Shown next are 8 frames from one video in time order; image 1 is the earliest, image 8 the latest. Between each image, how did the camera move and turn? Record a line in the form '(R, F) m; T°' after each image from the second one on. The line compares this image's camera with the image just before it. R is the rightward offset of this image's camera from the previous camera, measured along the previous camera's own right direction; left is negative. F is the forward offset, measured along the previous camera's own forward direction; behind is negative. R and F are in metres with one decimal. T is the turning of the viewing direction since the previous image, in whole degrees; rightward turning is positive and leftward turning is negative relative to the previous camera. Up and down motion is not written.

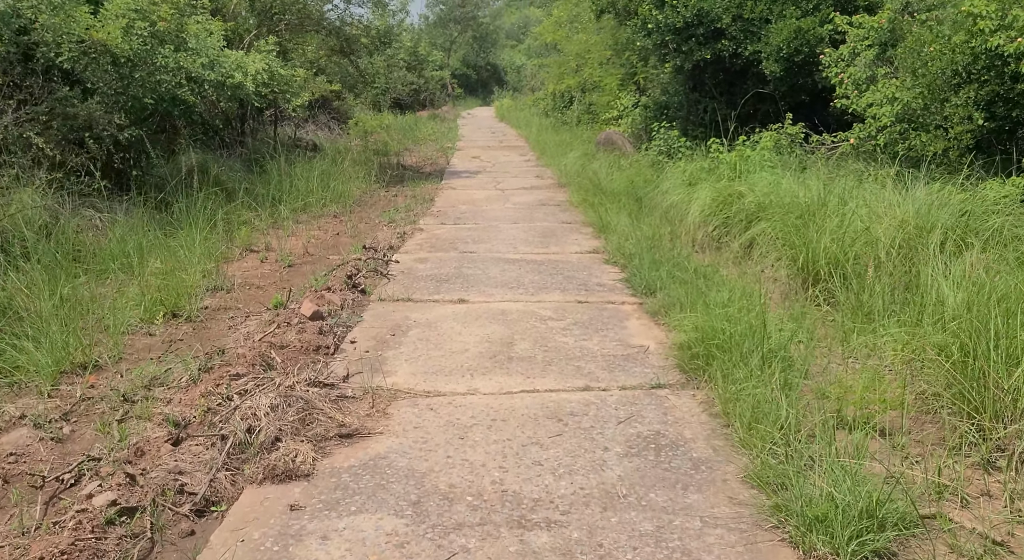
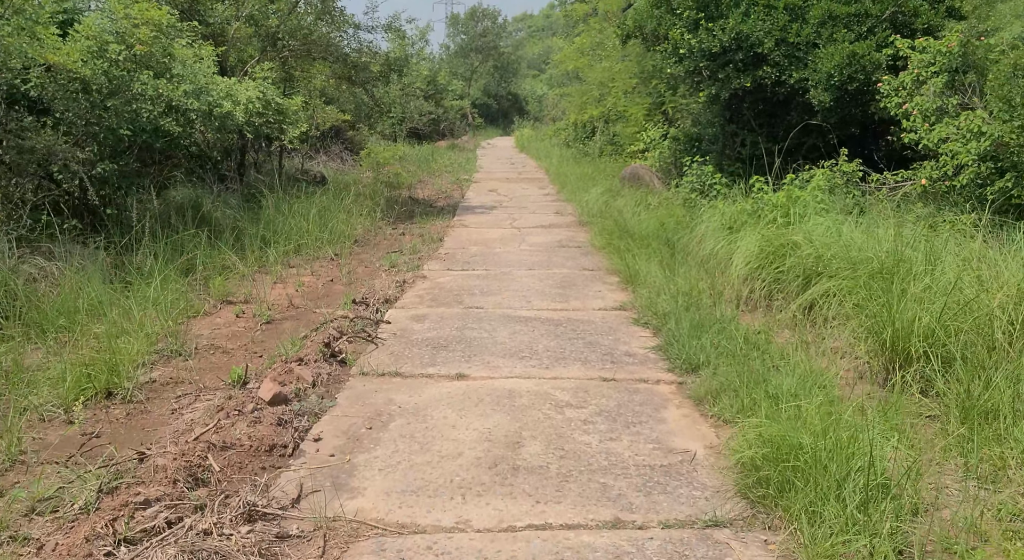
(0.0, +0.9) m; -1°
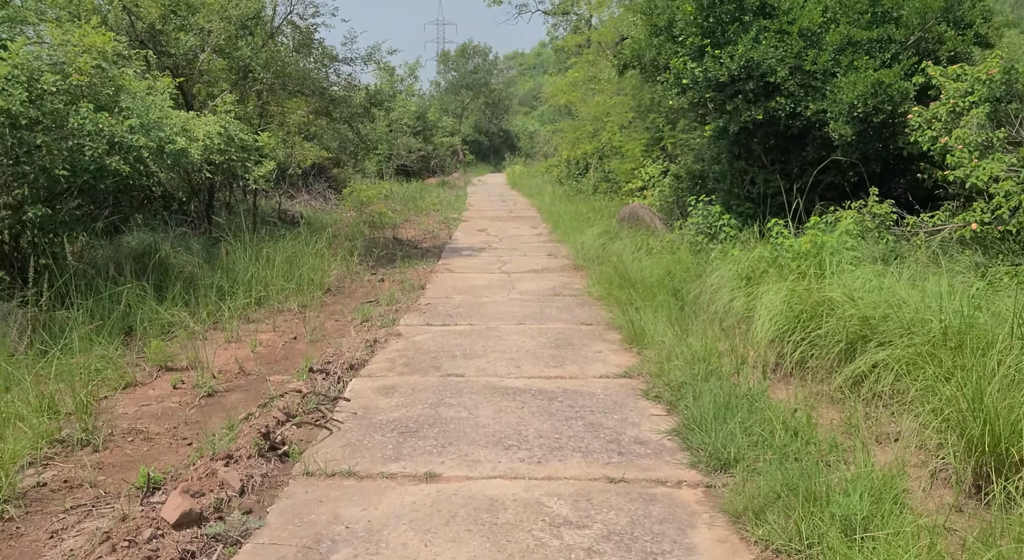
(0.0, +0.8) m; 0°
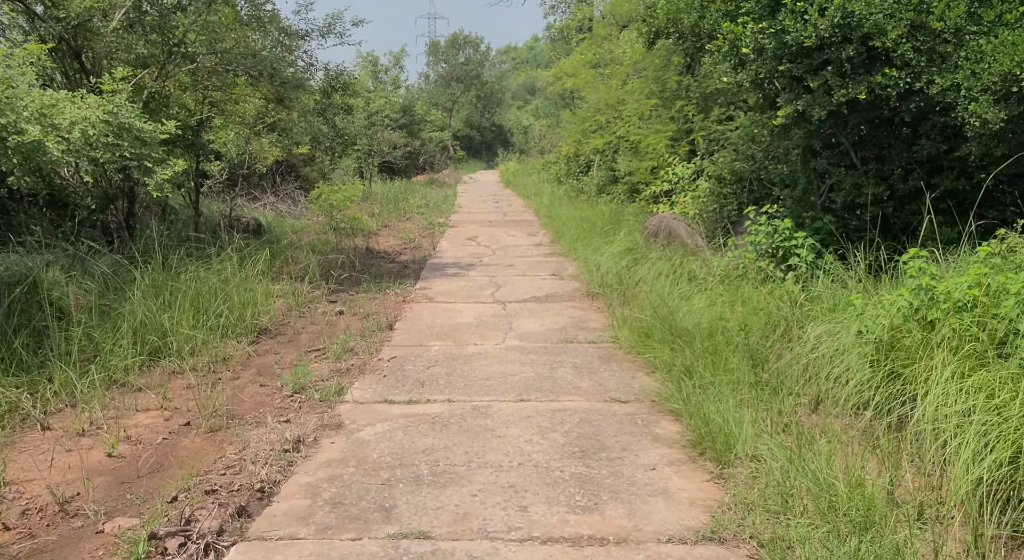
(0.0, +2.0) m; 0°
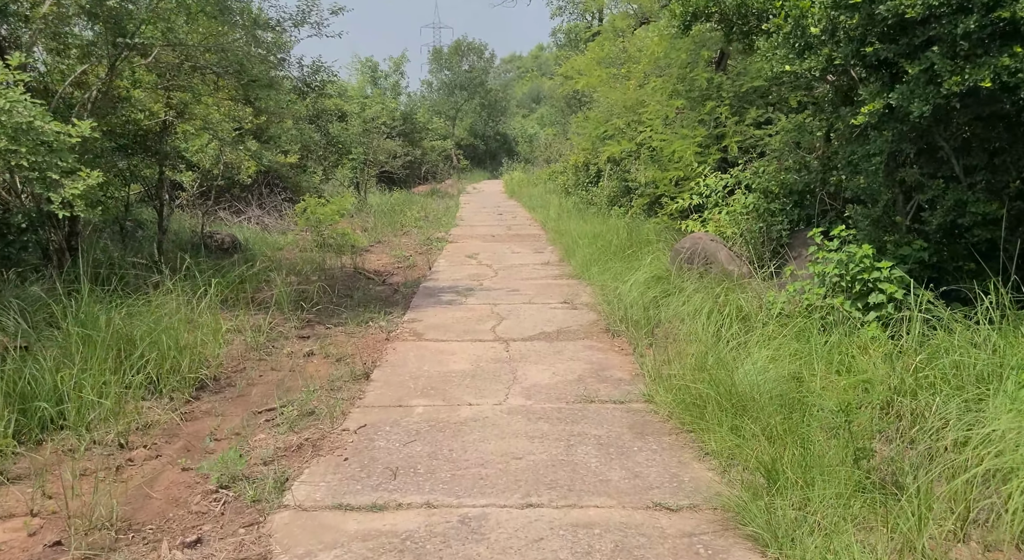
(0.0, +1.2) m; 0°
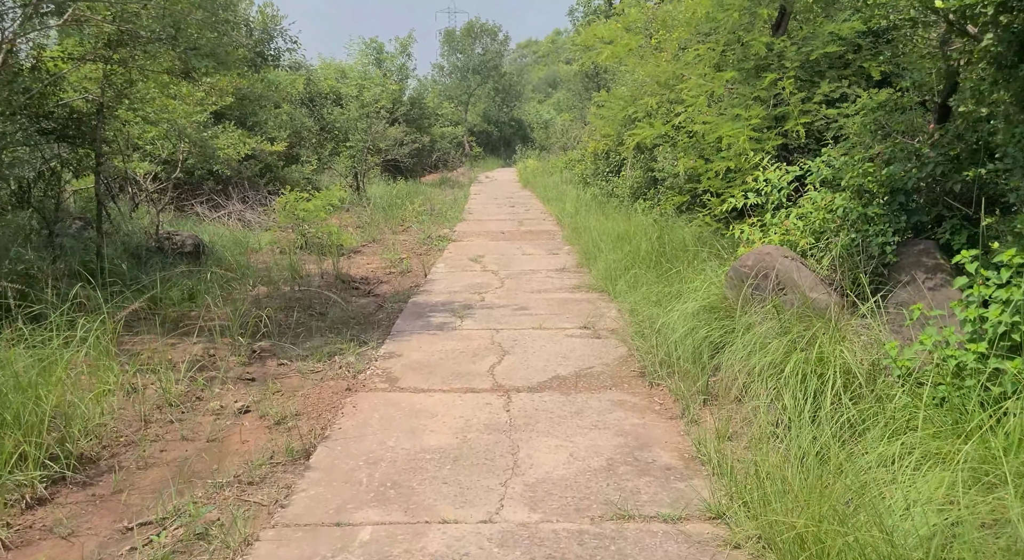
(+0.1, +1.5) m; -1°
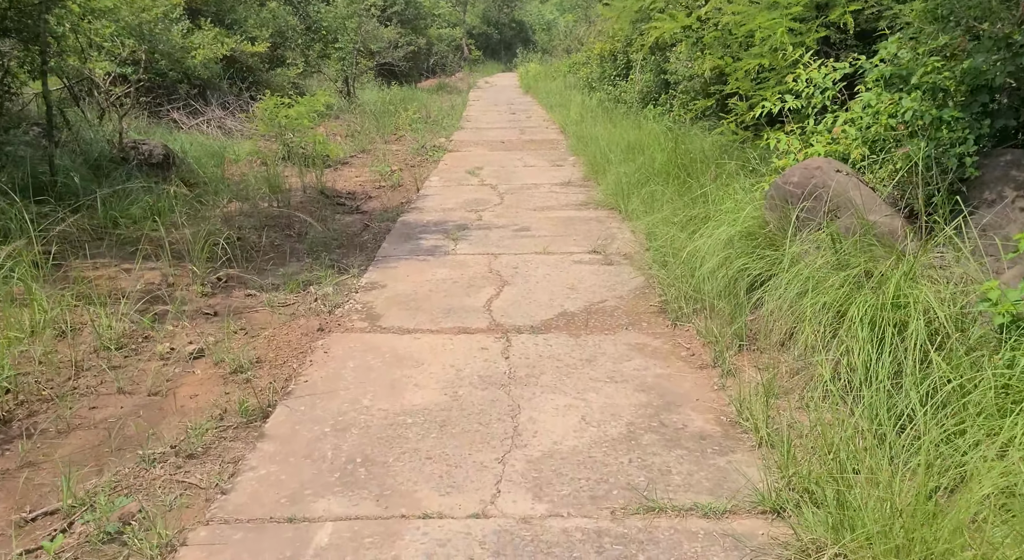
(0.0, +0.7) m; 0°
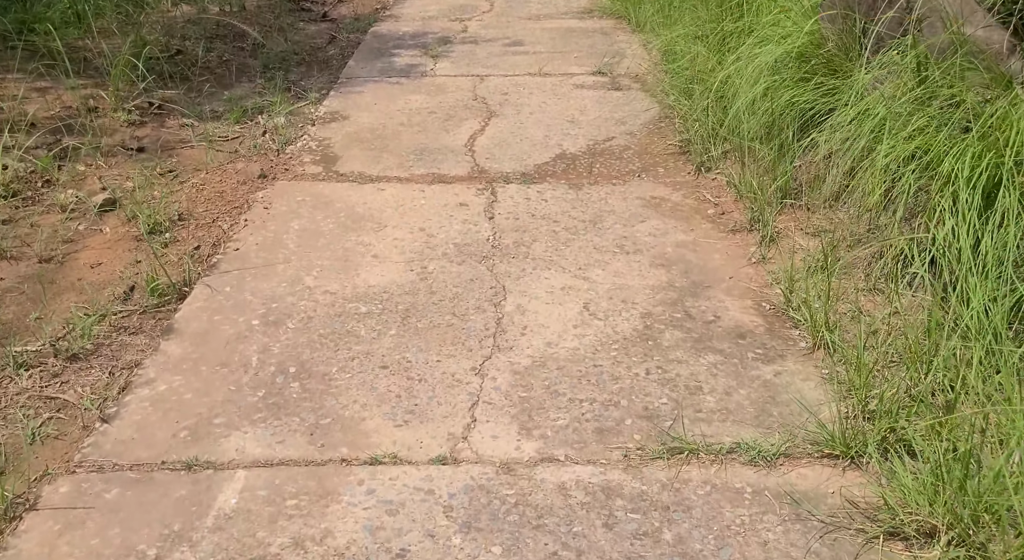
(0.0, +0.7) m; 0°
